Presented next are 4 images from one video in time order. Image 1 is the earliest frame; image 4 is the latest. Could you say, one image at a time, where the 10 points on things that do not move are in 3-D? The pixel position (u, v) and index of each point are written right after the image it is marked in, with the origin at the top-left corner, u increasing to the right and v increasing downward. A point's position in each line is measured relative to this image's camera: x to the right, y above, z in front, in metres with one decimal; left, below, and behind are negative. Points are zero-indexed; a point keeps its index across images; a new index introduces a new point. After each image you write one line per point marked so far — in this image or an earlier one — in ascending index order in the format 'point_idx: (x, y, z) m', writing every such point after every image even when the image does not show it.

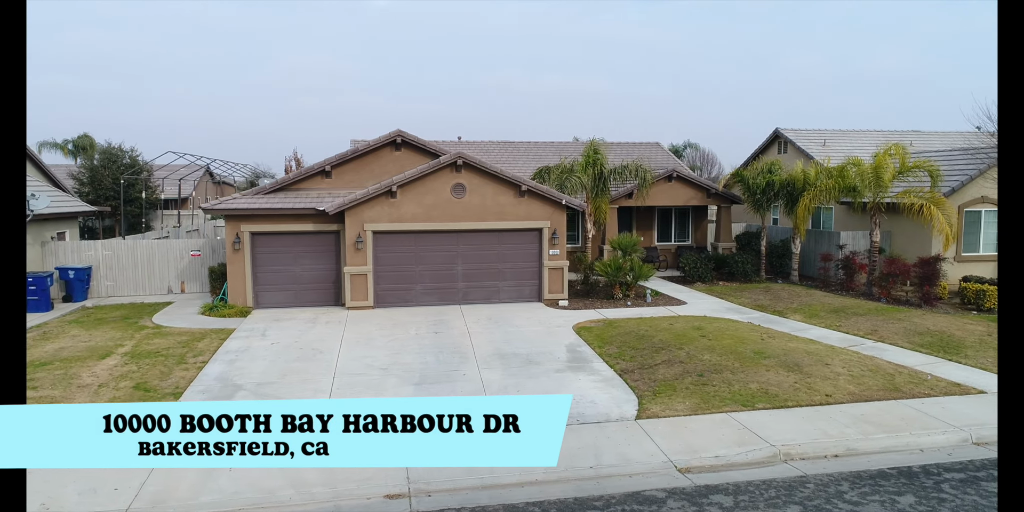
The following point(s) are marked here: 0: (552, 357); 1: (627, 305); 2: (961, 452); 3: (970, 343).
0: (+0.7, -1.8, +11.3) m
1: (+2.9, -1.3, +16.2) m
2: (+5.4, -2.4, +7.6) m
3: (+8.7, -1.6, +11.9) m
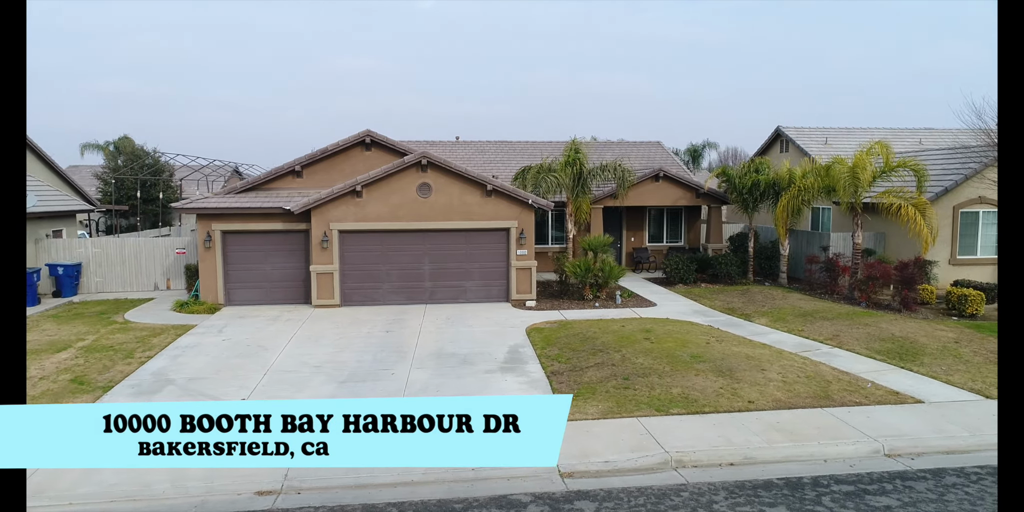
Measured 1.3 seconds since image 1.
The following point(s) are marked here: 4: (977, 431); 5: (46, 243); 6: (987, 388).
0: (-0.4, -1.8, +11.2) m
1: (+2.1, -1.3, +16.0) m
2: (+4.1, -2.4, +7.3) m
3: (+7.6, -1.7, +11.4) m
4: (+5.9, -2.2, +8.0) m
5: (-13.6, +0.4, +18.4) m
6: (+7.2, -2.0, +9.6) m
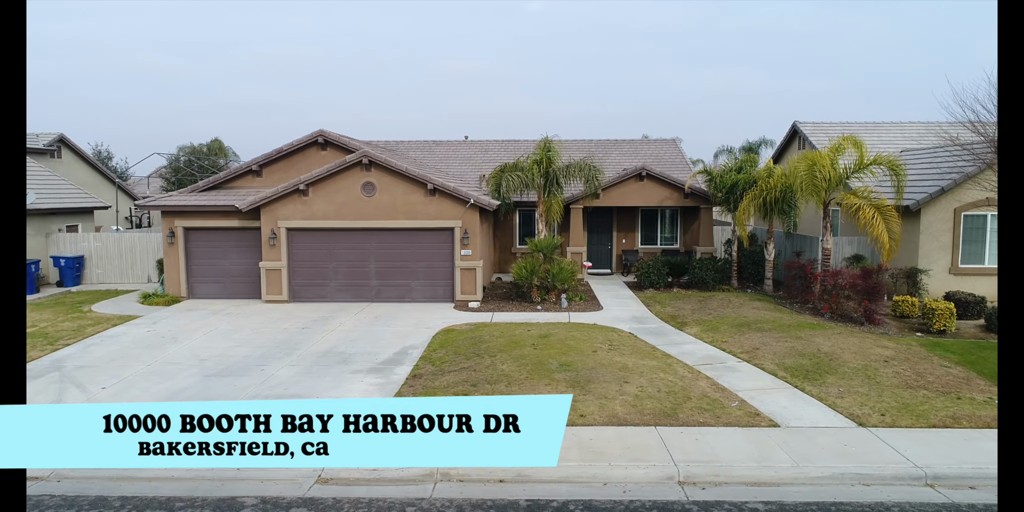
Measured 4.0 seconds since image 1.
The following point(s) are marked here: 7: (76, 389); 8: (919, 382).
0: (-2.5, -1.8, +11.1) m
1: (+0.6, -1.3, +15.5) m
2: (+1.4, -2.5, +6.6) m
3: (+5.4, -1.8, +10.2) m
4: (+3.2, -2.3, +7.0) m
5: (-14.6, +0.6, +20.0) m
6: (+4.8, -2.1, +8.4) m
7: (-6.7, -2.0, +9.7) m
8: (+6.2, -1.9, +9.6) m
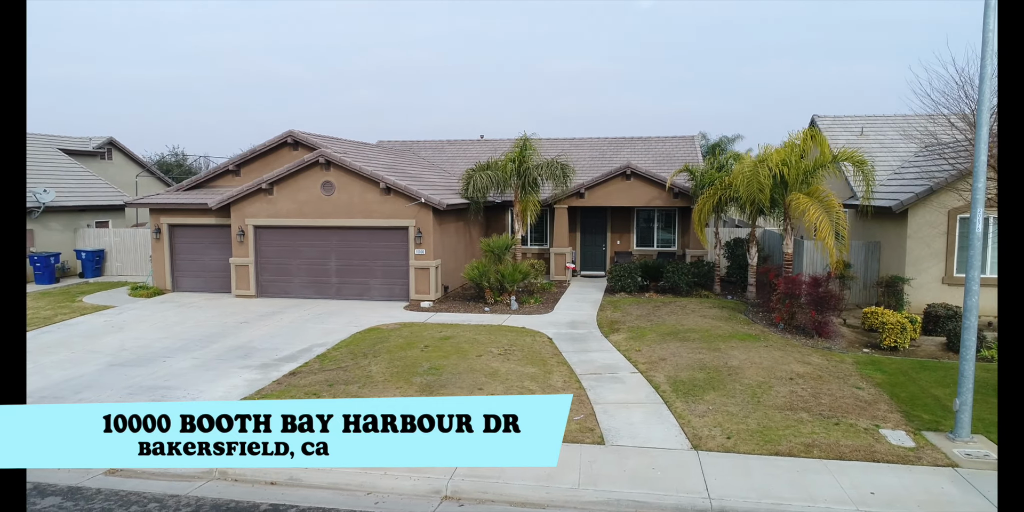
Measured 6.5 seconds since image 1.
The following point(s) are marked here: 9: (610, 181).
0: (-4.3, -1.8, +11.4) m
1: (-0.6, -1.3, +15.3) m
2: (-1.1, -2.5, +6.4) m
3: (+3.4, -1.9, +9.3) m
4: (+0.8, -2.4, +6.5) m
5: (-15.0, +0.8, +21.9) m
6: (+2.5, -2.2, +7.7) m
7: (-8.7, -1.9, +10.5) m
8: (+4.1, -2.0, +8.6) m
9: (+3.0, +2.3, +19.4) m
